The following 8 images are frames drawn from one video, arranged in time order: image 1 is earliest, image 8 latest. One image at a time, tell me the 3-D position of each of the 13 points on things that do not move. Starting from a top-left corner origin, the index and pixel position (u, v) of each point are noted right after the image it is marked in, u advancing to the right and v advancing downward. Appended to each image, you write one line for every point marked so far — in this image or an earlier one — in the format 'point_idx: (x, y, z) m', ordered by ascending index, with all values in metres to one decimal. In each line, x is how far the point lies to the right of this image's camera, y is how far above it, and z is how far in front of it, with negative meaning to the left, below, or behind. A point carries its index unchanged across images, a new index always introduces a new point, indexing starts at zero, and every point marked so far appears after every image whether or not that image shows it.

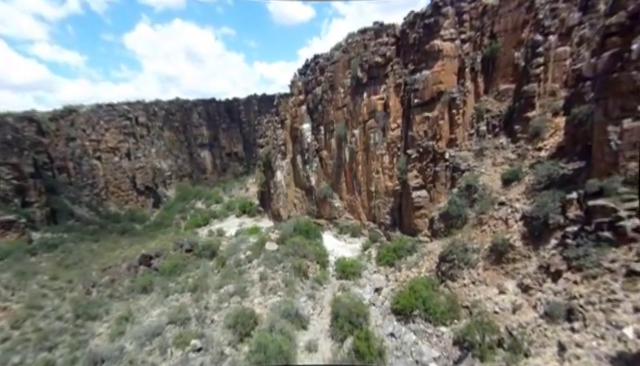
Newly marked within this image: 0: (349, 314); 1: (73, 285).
0: (+0.8, -3.7, +8.9) m
1: (-9.5, -3.8, +11.8) m
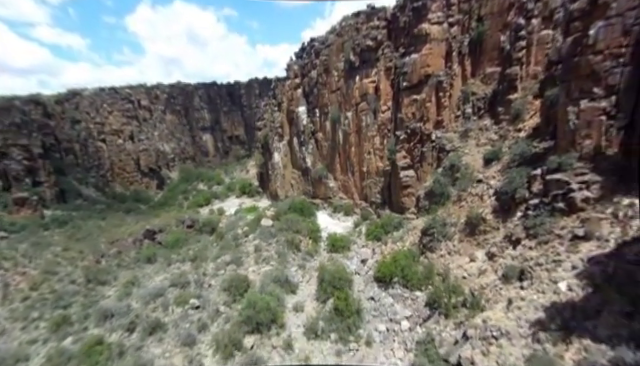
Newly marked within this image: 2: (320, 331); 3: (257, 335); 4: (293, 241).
0: (+0.4, -3.0, +9.8) m
1: (-9.9, -2.9, +12.8) m
2: (0.0, -3.8, +8.0) m
3: (-1.6, -3.8, +7.8) m
4: (-1.1, -2.4, +12.5) m
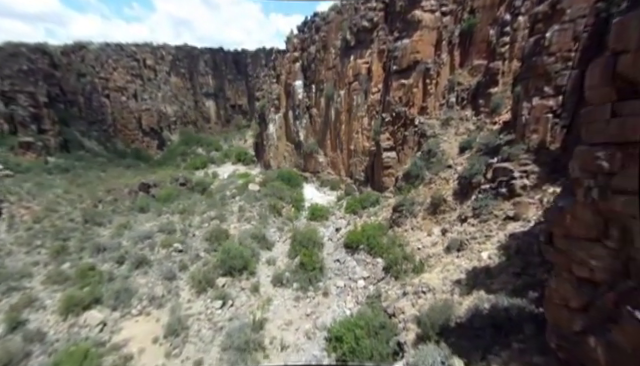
0: (-0.6, -2.0, +10.9) m
1: (-10.8, -0.7, +13.9) m
2: (-1.1, -2.9, +9.1) m
3: (-2.7, -2.7, +9.0) m
4: (-2.0, -1.0, +13.6) m
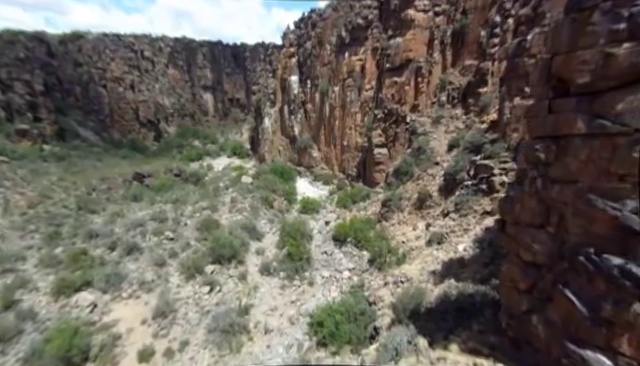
0: (-1.0, -1.7, +11.2) m
1: (-11.1, -0.1, +14.1) m
2: (-1.5, -2.6, +9.4) m
3: (-3.1, -2.5, +9.3) m
4: (-2.4, -0.7, +13.8) m
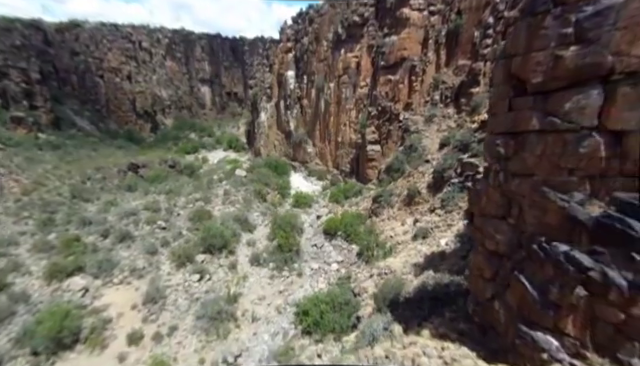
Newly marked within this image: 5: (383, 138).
0: (-1.3, -1.5, +11.4) m
1: (-11.5, +0.4, +14.2) m
2: (-1.8, -2.4, +9.6) m
3: (-3.4, -2.2, +9.5) m
4: (-2.7, -0.4, +14.0) m
5: (+2.9, +2.1, +14.4) m
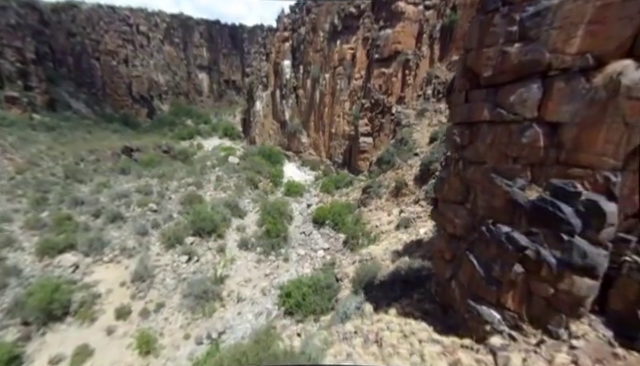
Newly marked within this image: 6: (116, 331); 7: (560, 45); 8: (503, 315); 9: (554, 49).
0: (-1.7, -1.0, +11.6) m
1: (-11.9, +1.3, +14.3) m
2: (-2.3, -2.0, +9.9) m
3: (-3.9, -1.7, +9.7) m
4: (-3.1, +0.2, +14.2) m
5: (+2.6, +2.5, +14.6) m
6: (-4.5, -3.2, +6.8) m
7: (+1.9, +1.1, +2.5) m
8: (+1.7, -1.2, +2.9) m
9: (+1.9, +1.1, +2.5) m
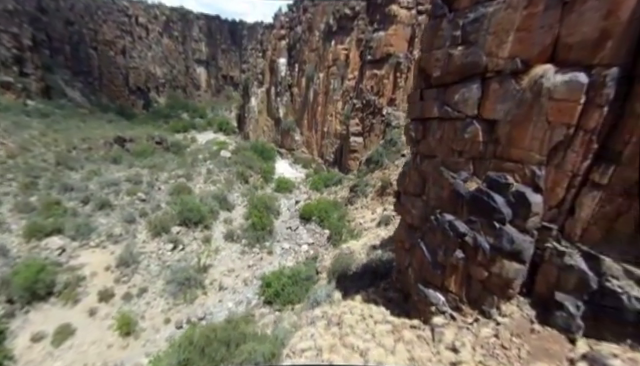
0: (-2.3, -0.8, +11.9) m
1: (-12.3, +1.9, +14.4) m
2: (-2.8, -1.7, +10.1) m
3: (-4.4, -1.4, +9.9) m
4: (-3.6, +0.5, +14.4) m
5: (+2.2, +2.5, +14.9) m
6: (-5.0, -2.9, +7.0) m
7: (+1.6, +1.2, +2.7) m
8: (+1.3, -1.2, +3.2) m
9: (+1.5, +1.2, +2.8) m
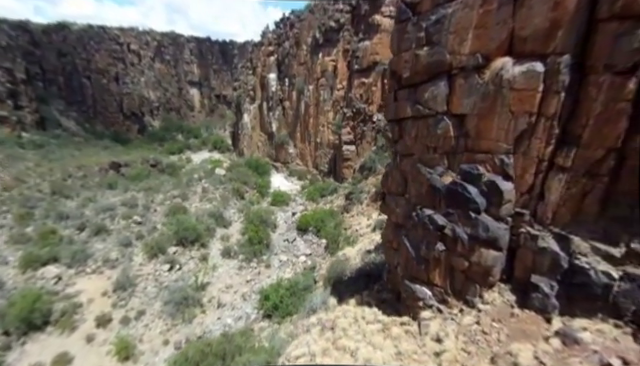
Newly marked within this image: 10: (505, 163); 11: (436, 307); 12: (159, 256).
0: (-2.4, -1.4, +11.9) m
1: (-12.6, +0.5, +14.5) m
2: (-2.9, -2.3, +10.1) m
3: (-4.5, -2.0, +9.9) m
4: (-3.9, -0.3, +14.5) m
5: (+1.8, +2.2, +15.0) m
6: (-5.0, -3.5, +6.9) m
7: (+1.3, +1.3, +2.8) m
8: (+1.2, -1.1, +3.2) m
9: (+1.2, +1.2, +2.9) m
10: (+1.6, +0.2, +2.6) m
11: (+1.2, -1.3, +3.1) m
12: (-4.9, -2.2, +9.3) m
